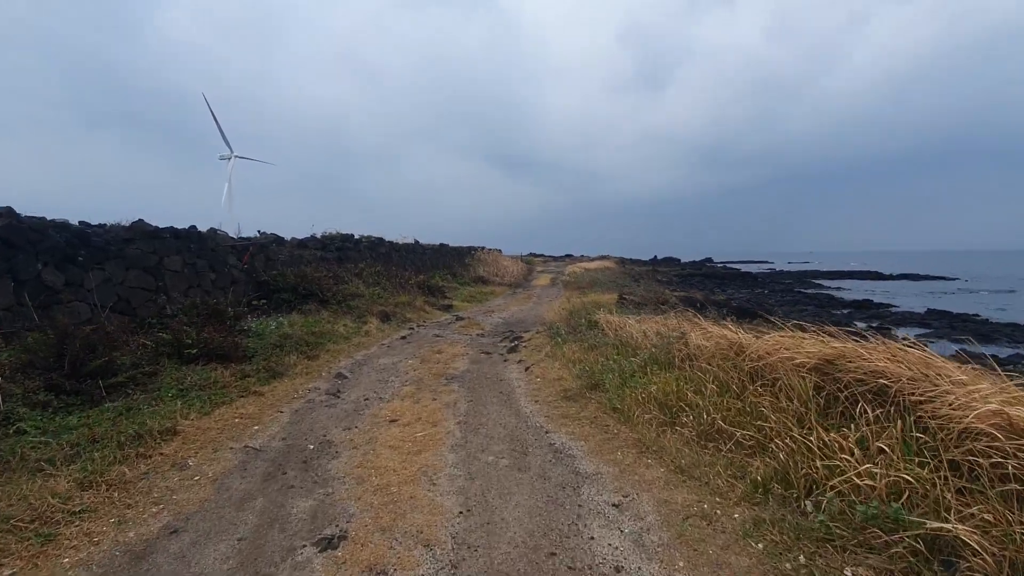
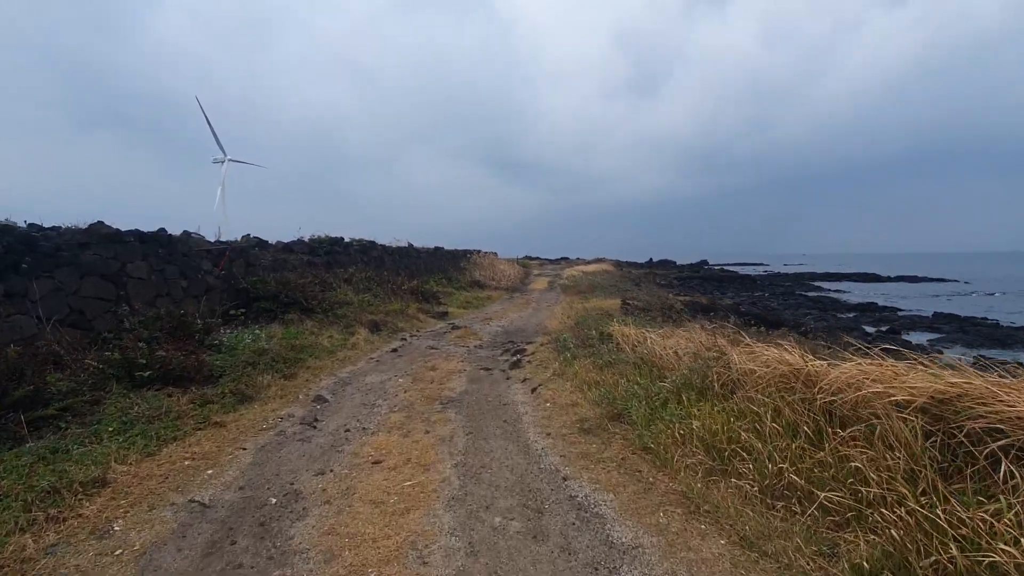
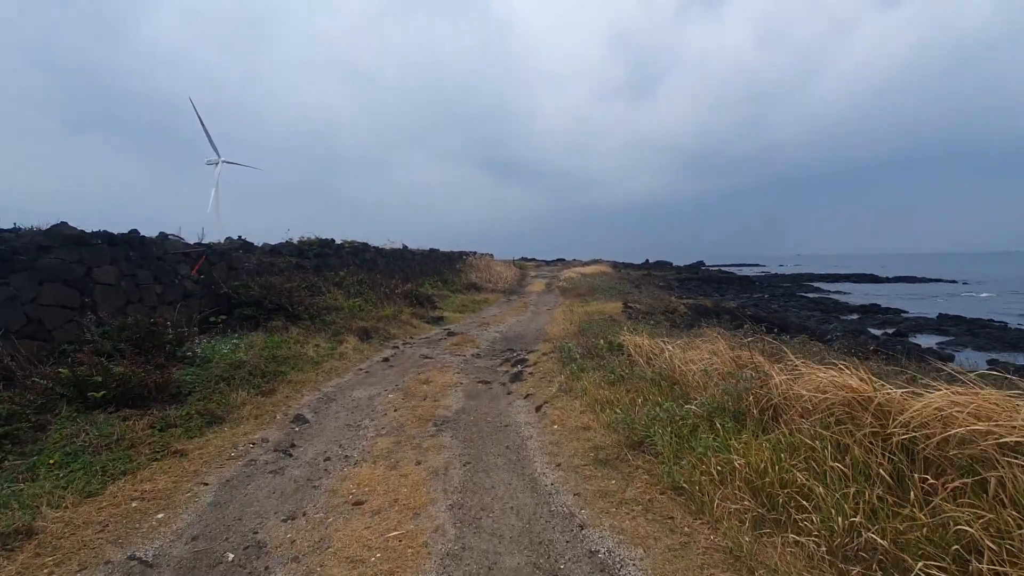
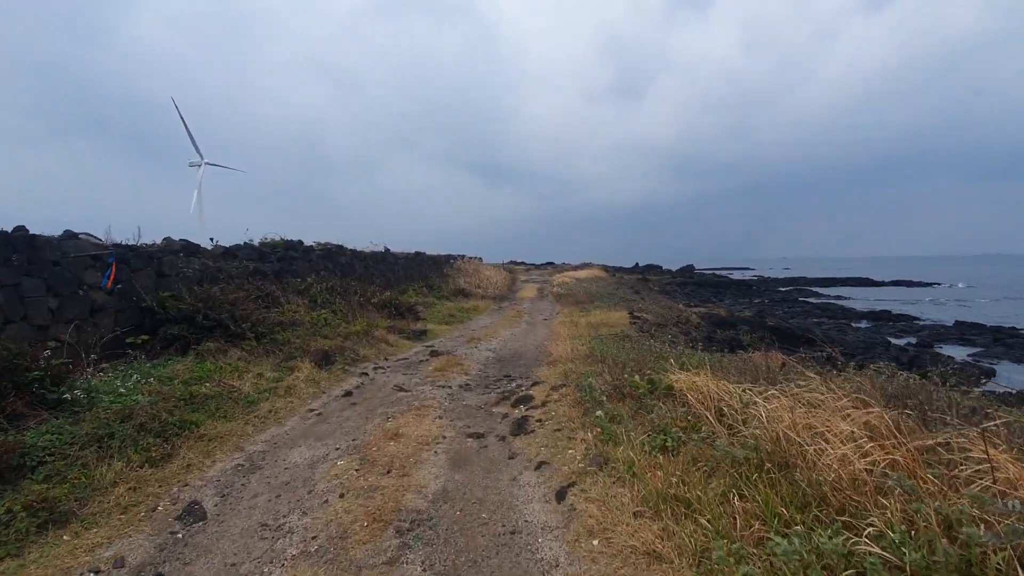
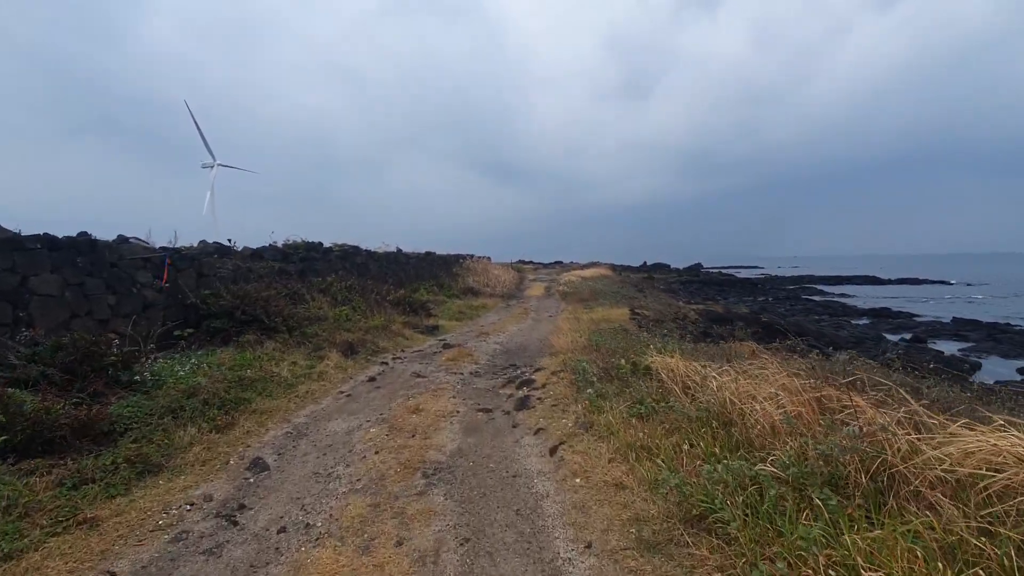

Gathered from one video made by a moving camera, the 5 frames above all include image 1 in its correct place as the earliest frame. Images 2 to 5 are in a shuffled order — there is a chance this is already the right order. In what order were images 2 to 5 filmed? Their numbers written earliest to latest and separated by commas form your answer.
2, 3, 5, 4
